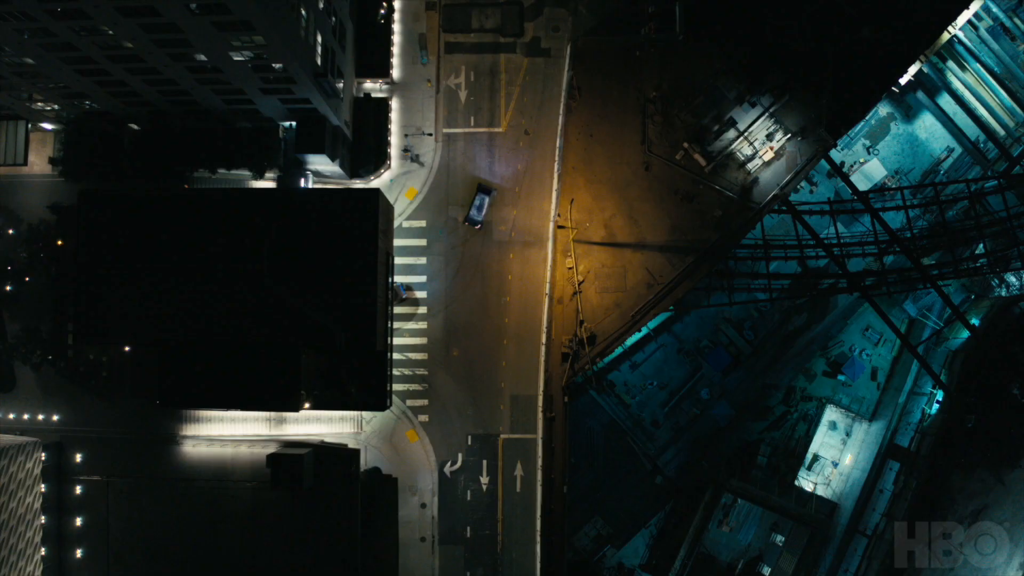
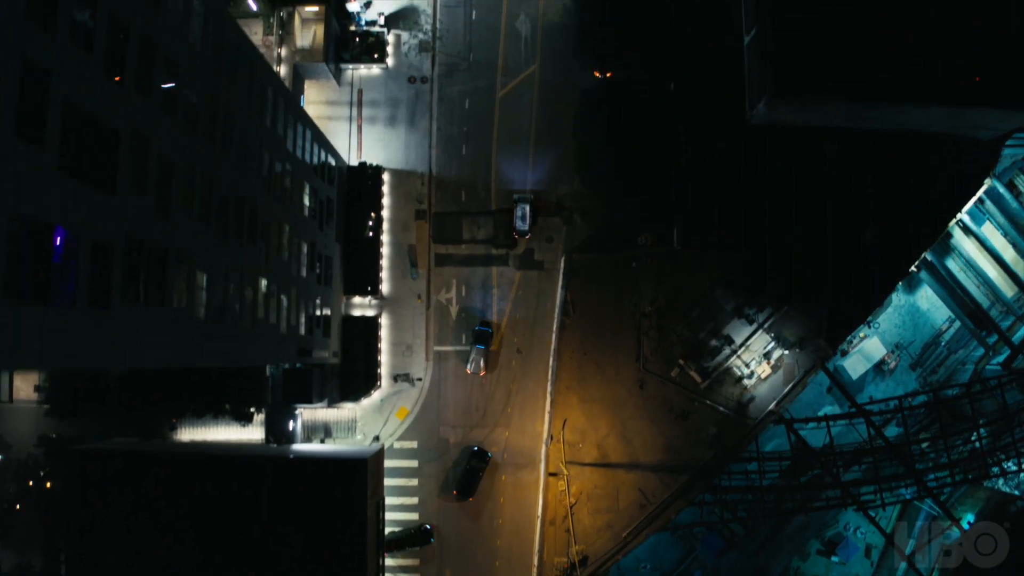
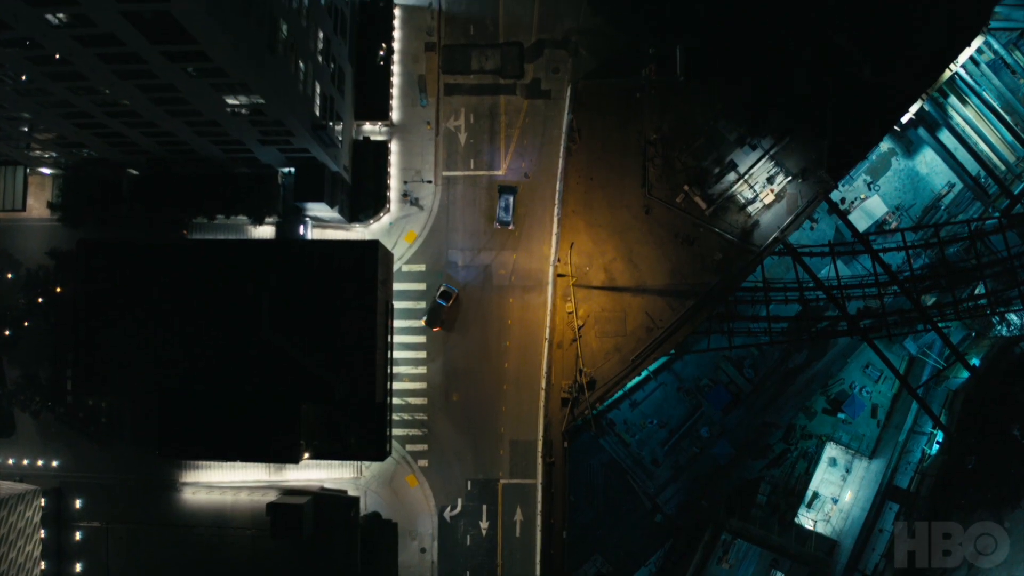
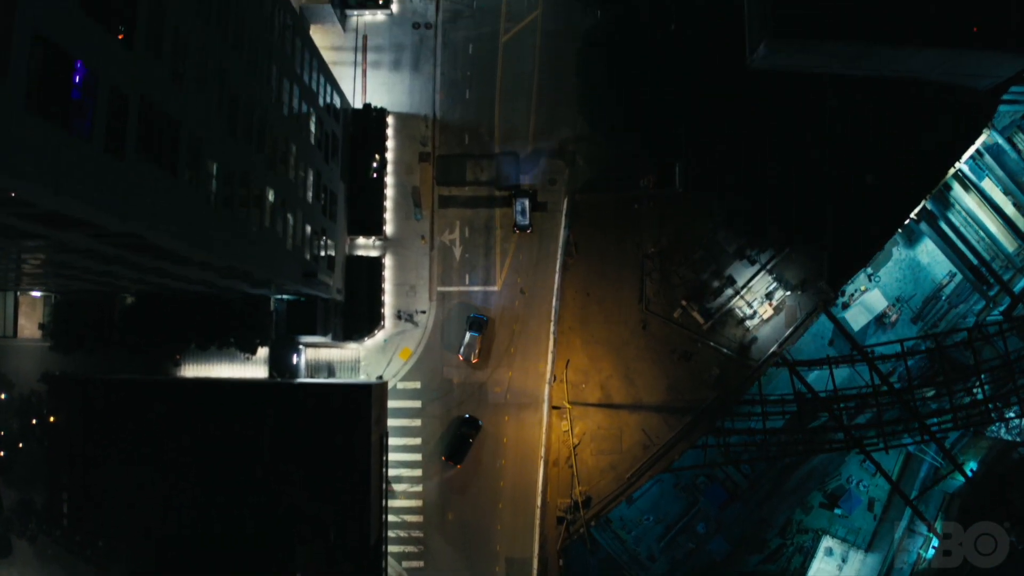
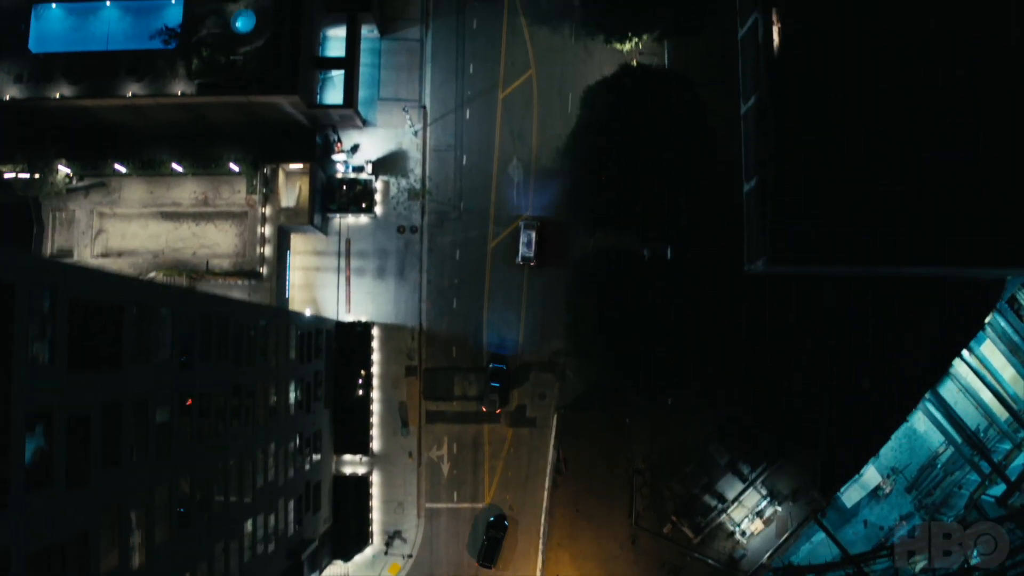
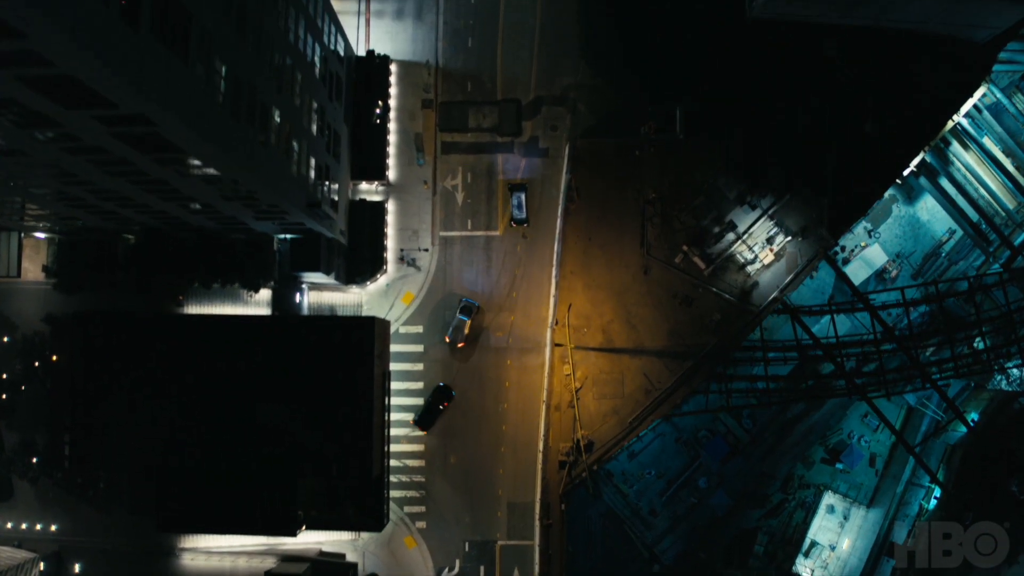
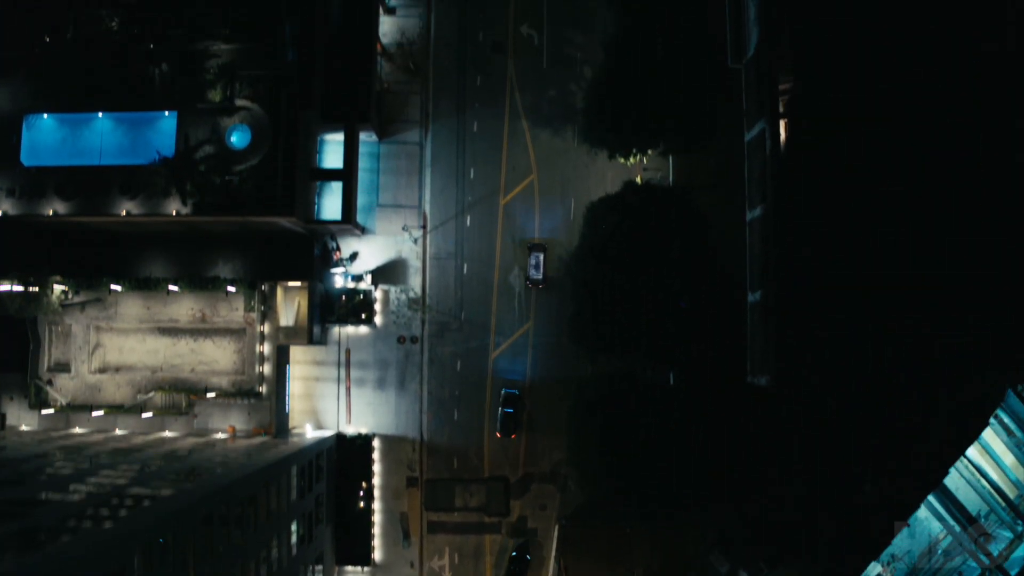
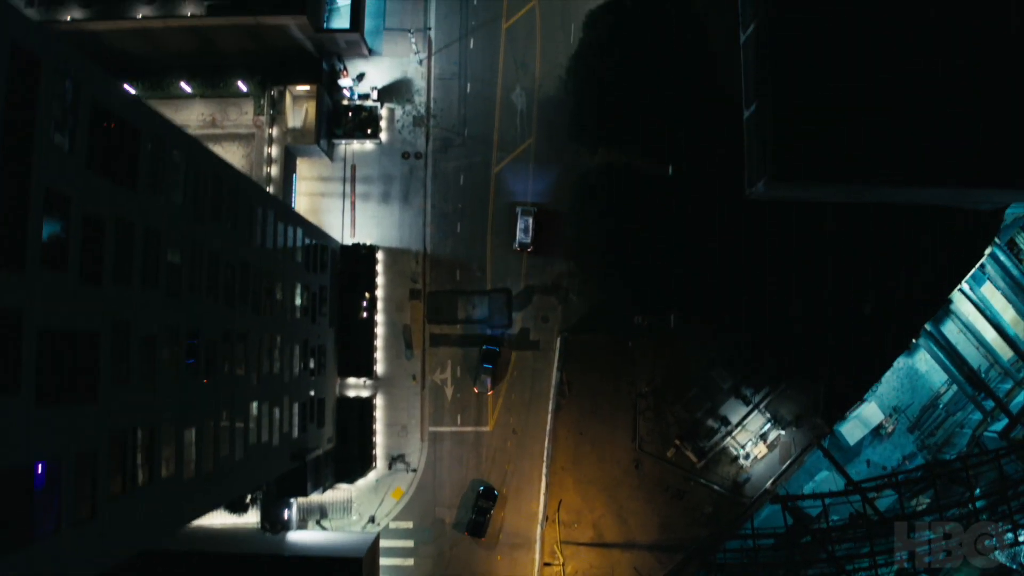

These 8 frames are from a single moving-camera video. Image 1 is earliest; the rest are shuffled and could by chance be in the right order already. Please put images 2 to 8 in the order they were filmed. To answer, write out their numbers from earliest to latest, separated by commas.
3, 6, 4, 2, 8, 5, 7
